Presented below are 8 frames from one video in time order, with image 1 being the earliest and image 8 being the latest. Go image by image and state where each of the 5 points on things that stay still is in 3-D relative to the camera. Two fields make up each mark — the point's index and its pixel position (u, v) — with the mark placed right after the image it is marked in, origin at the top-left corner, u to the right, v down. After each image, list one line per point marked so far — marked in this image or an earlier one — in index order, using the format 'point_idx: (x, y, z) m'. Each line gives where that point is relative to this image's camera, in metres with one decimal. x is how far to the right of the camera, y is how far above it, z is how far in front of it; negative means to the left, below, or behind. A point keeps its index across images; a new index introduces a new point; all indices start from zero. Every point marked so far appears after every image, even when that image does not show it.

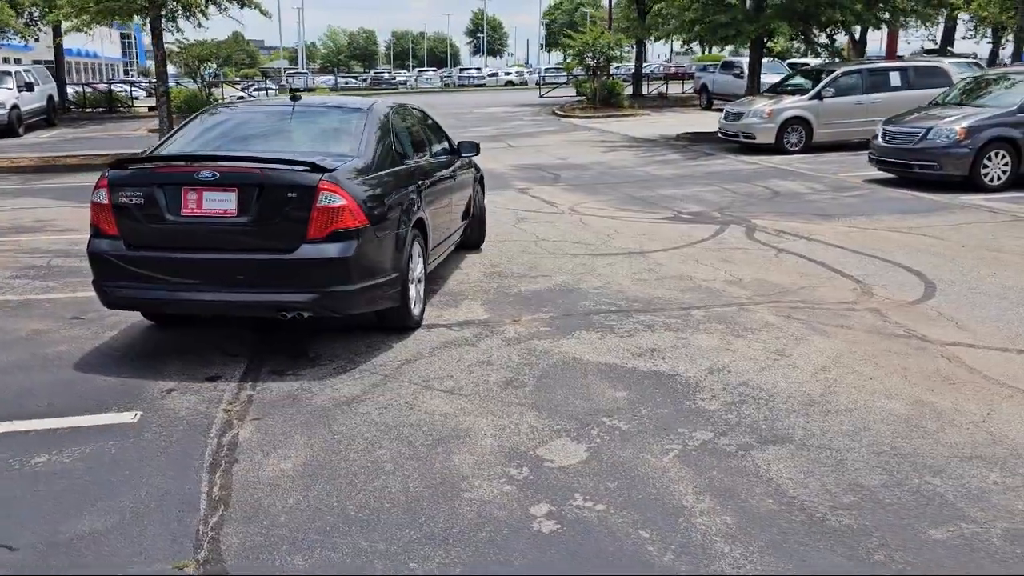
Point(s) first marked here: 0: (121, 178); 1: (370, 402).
0: (-2.4, +0.7, +5.2) m
1: (-0.8, -0.6, +4.7) m
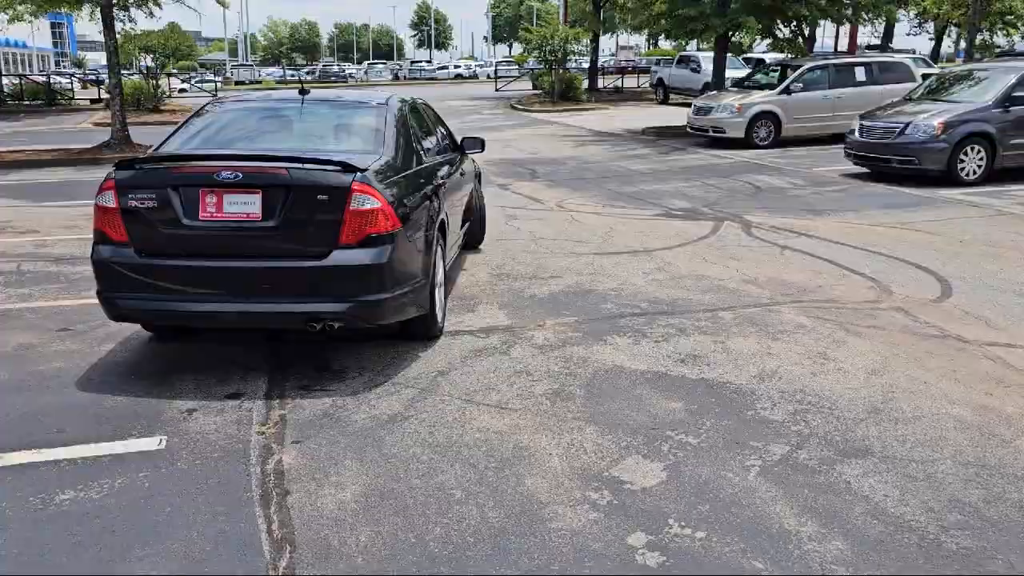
0: (-2.1, +0.6, +4.7) m
1: (-0.5, -0.7, +4.4) m
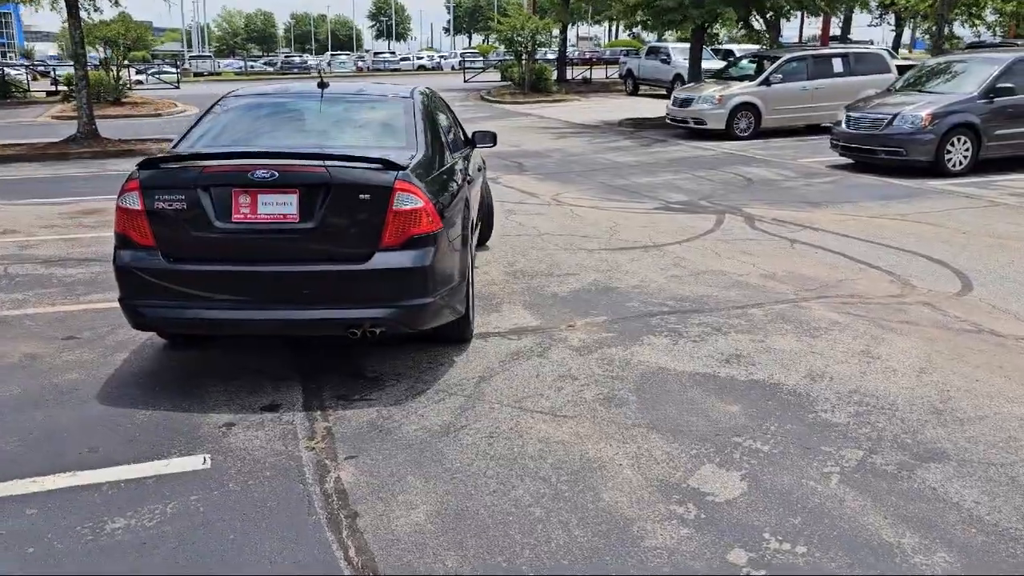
0: (-1.9, +0.6, +4.4) m
1: (-0.2, -0.7, +4.2) m
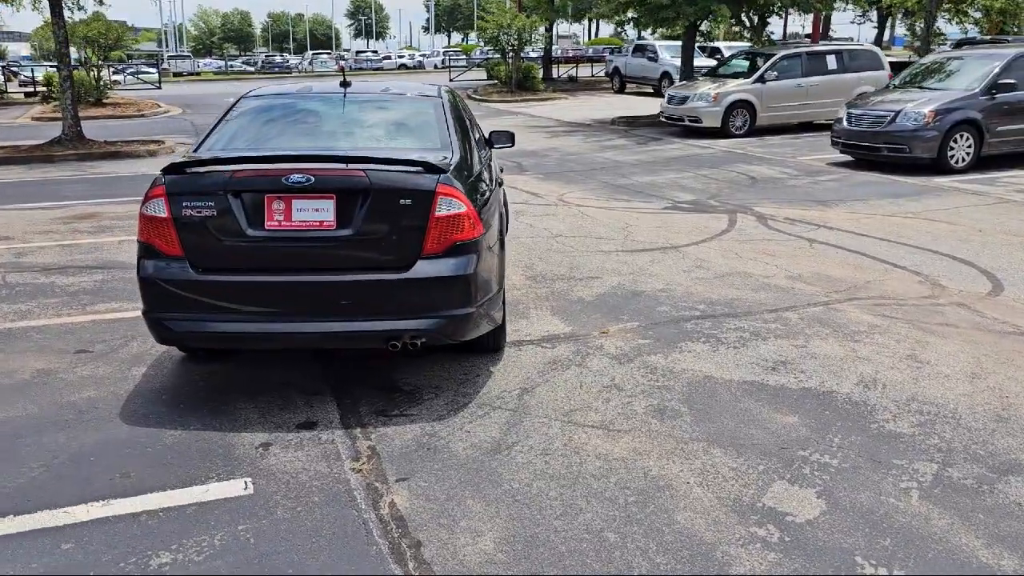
0: (-1.6, +0.5, +4.2) m
1: (+0.1, -0.7, +4.0) m
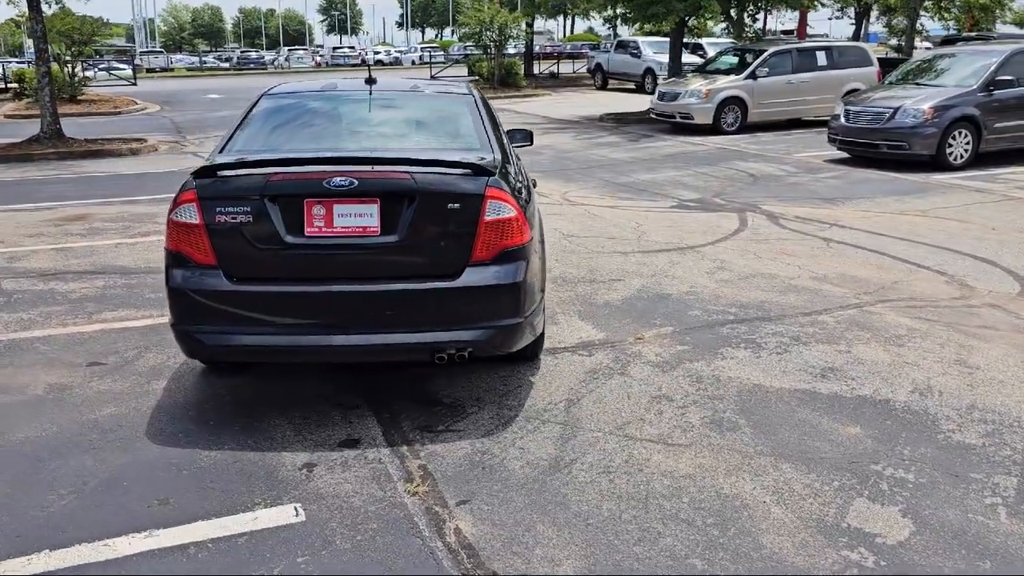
0: (-1.4, +0.5, +3.9) m
1: (+0.3, -0.8, +3.8) m
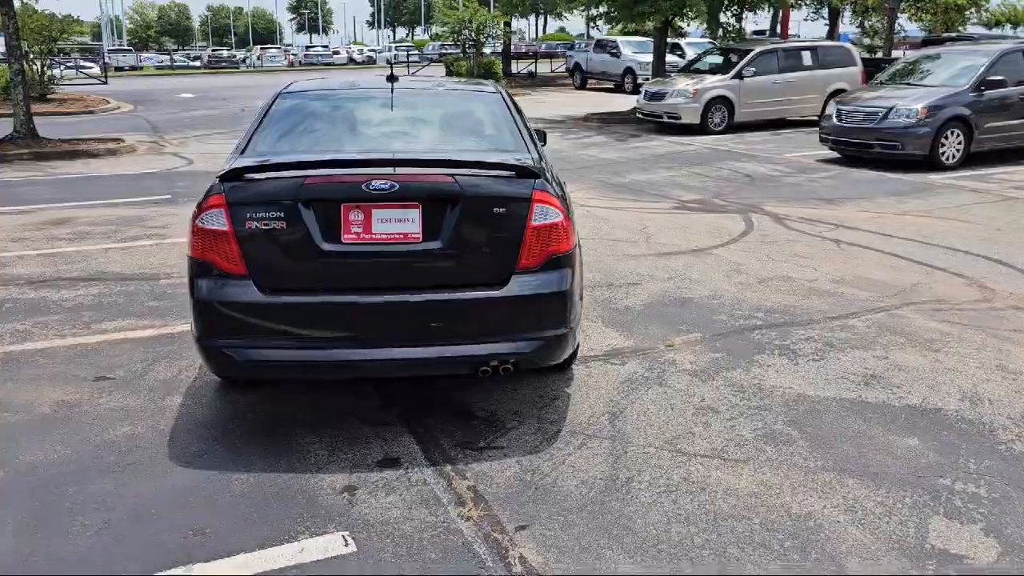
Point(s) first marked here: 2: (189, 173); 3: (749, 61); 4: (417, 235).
0: (-1.2, +0.4, +3.7) m
1: (+0.6, -0.8, +3.6) m
2: (-5.2, +1.8, +13.5) m
3: (+5.4, +5.2, +19.1) m
4: (-0.4, +0.2, +3.7) m
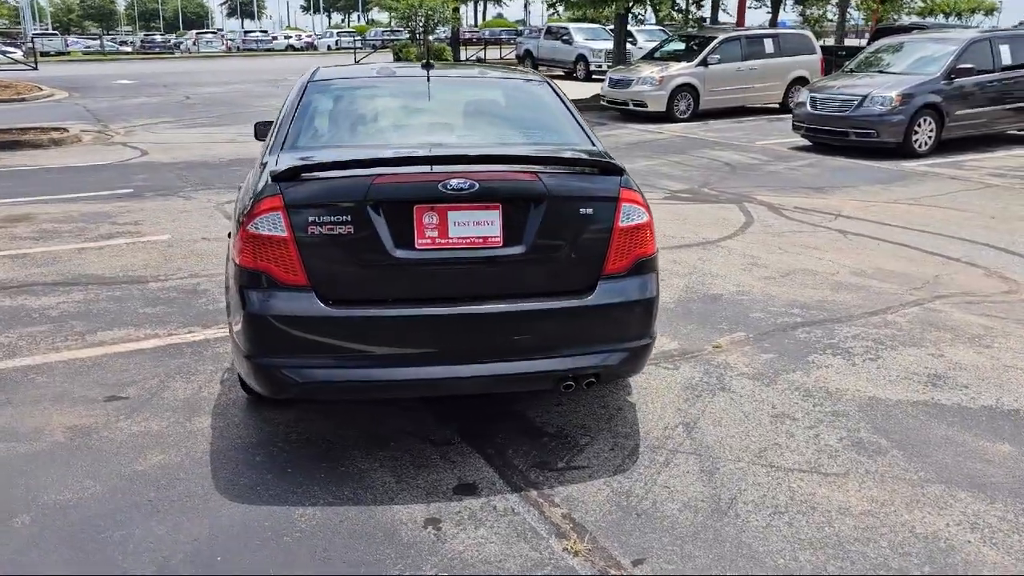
0: (-0.8, +0.4, +3.3) m
1: (+0.9, -0.9, +3.3) m
2: (-5.6, +1.9, +12.8) m
3: (+4.5, +5.4, +19.0) m
4: (-0.1, +0.2, +3.3) m
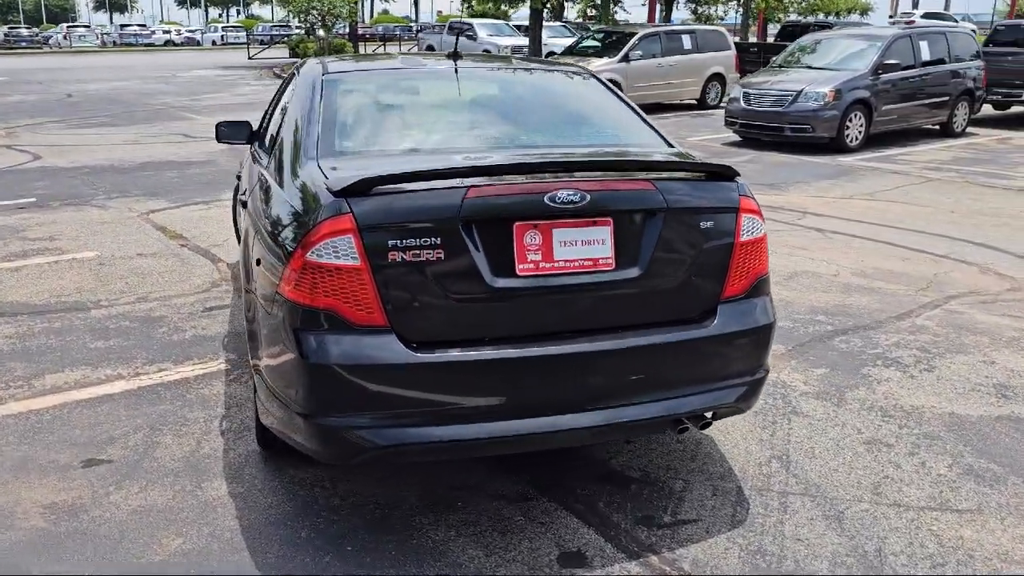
0: (-0.4, +0.2, +2.6) m
1: (+1.3, -0.9, +2.9) m
2: (-6.4, +1.6, +11.5) m
3: (+2.7, +5.5, +18.9) m
4: (+0.3, +0.1, +2.8) m
